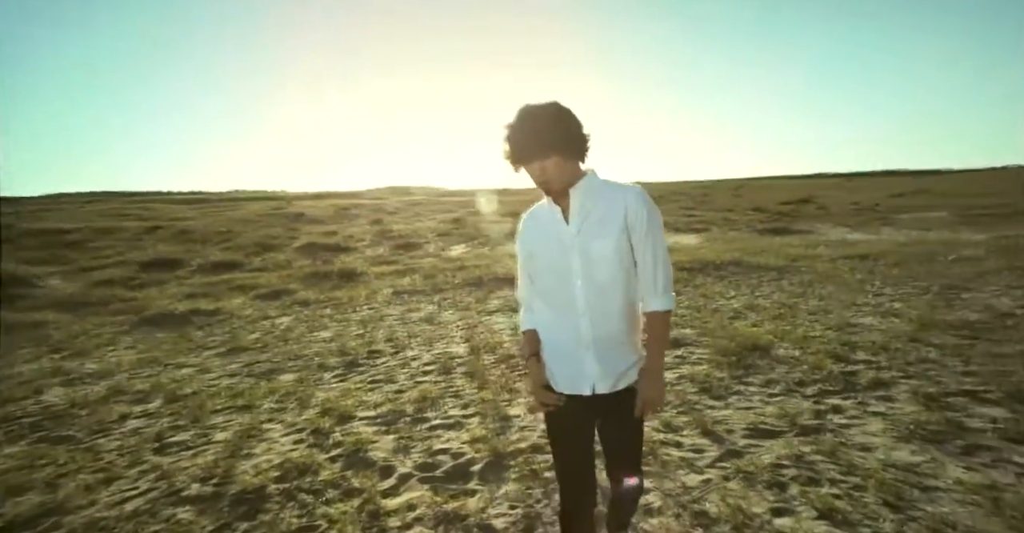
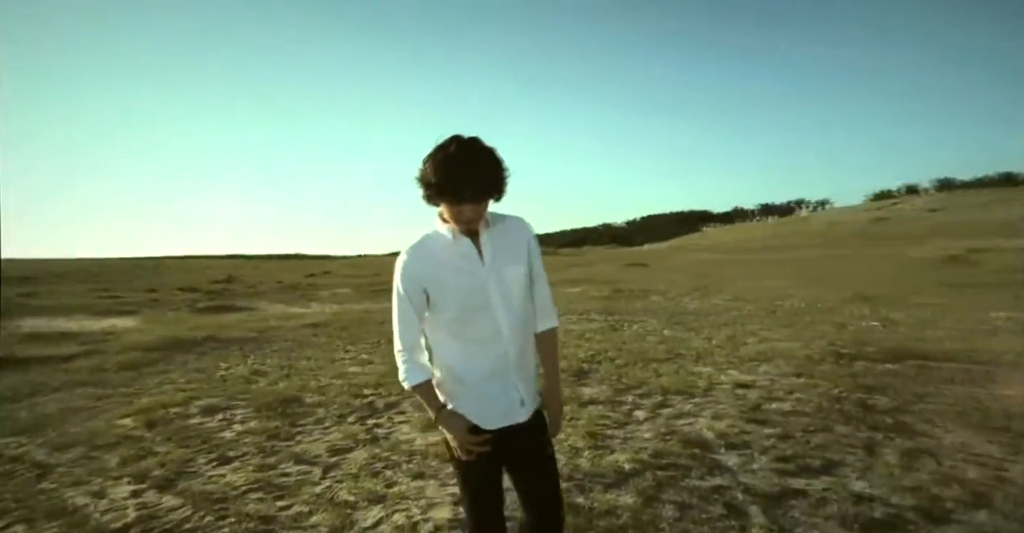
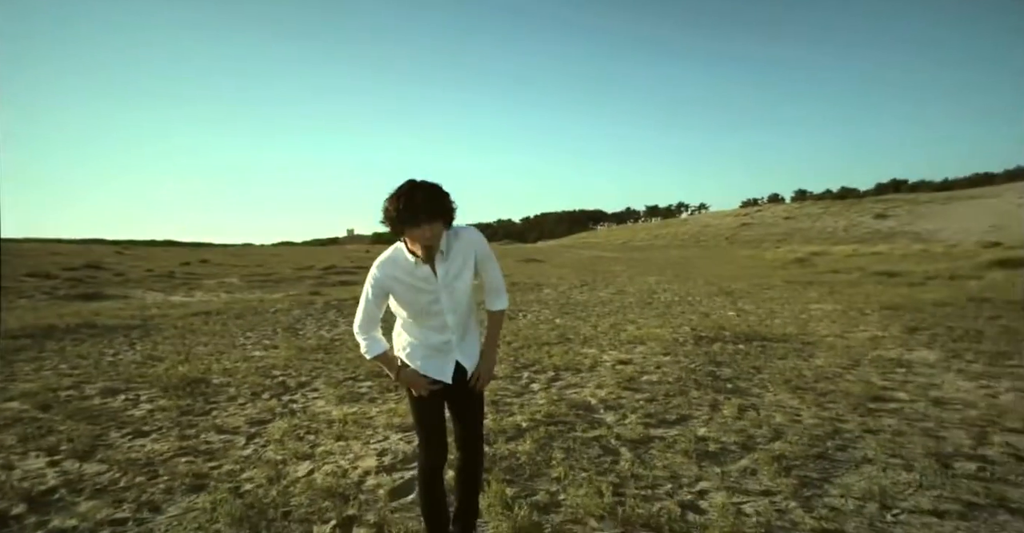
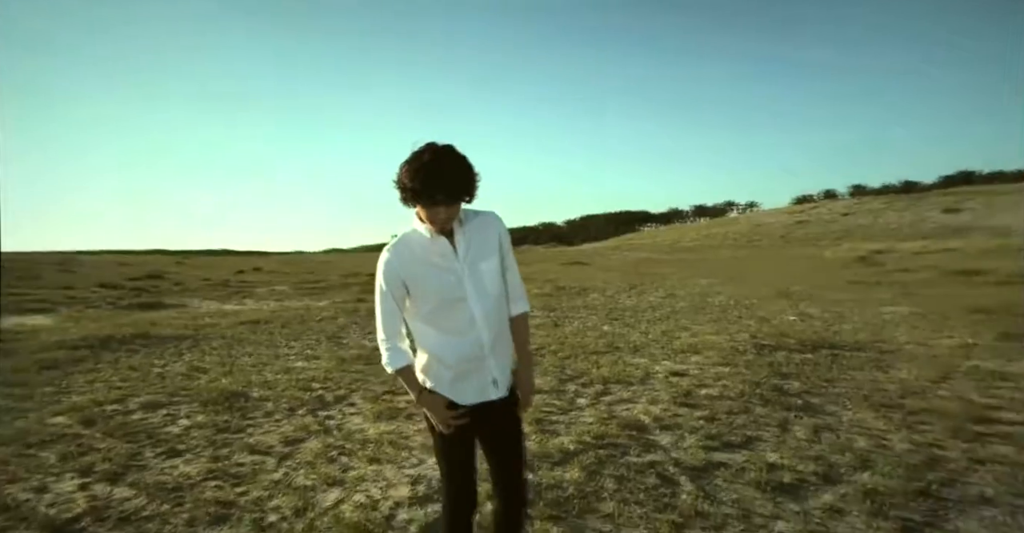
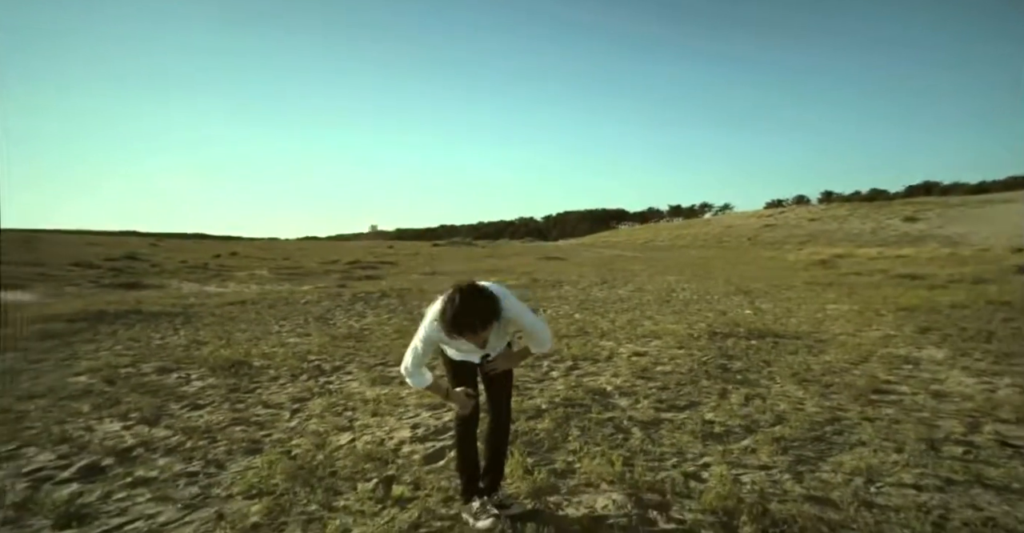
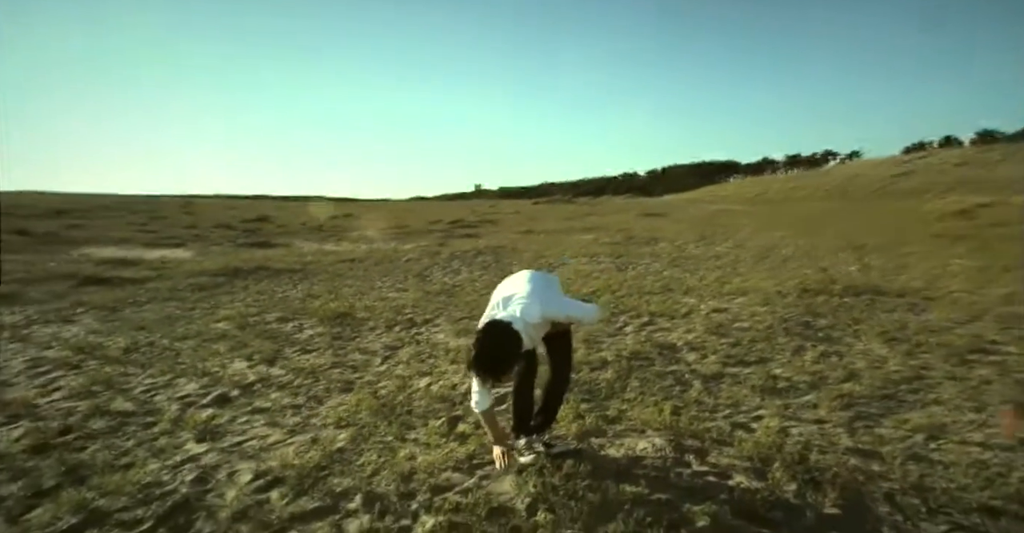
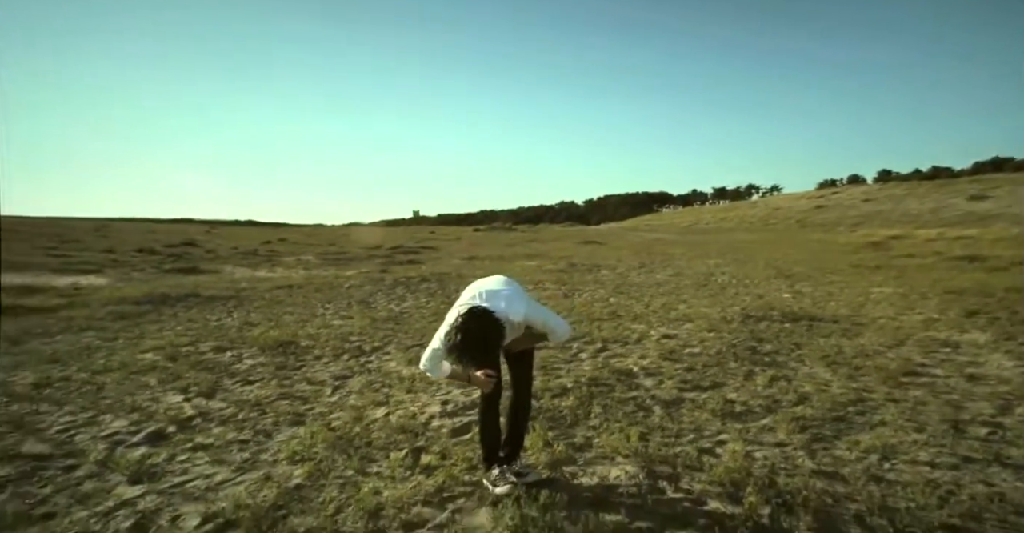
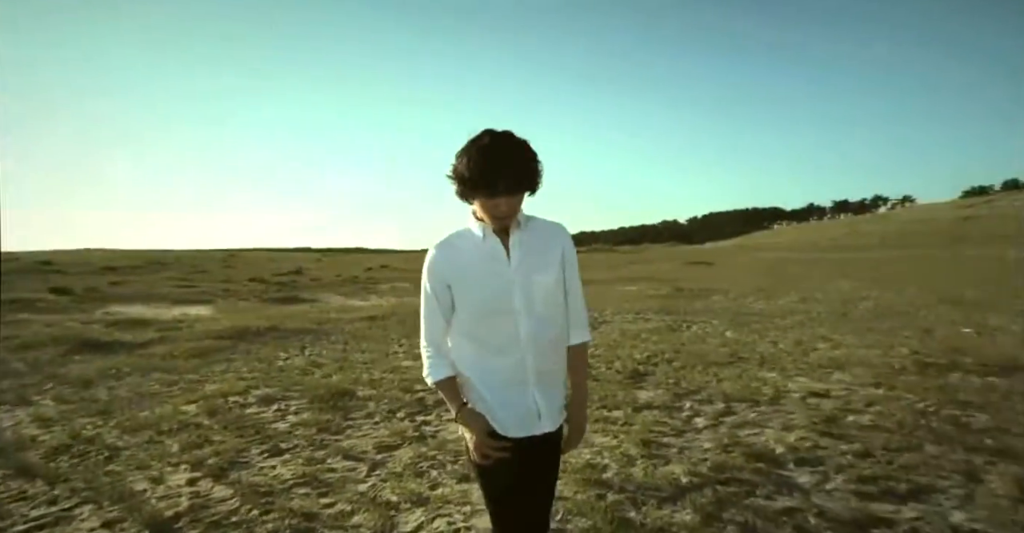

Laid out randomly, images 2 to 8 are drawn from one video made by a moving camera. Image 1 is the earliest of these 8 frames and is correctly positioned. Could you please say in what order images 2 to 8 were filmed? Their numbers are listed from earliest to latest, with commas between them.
8, 2, 4, 3, 5, 7, 6
